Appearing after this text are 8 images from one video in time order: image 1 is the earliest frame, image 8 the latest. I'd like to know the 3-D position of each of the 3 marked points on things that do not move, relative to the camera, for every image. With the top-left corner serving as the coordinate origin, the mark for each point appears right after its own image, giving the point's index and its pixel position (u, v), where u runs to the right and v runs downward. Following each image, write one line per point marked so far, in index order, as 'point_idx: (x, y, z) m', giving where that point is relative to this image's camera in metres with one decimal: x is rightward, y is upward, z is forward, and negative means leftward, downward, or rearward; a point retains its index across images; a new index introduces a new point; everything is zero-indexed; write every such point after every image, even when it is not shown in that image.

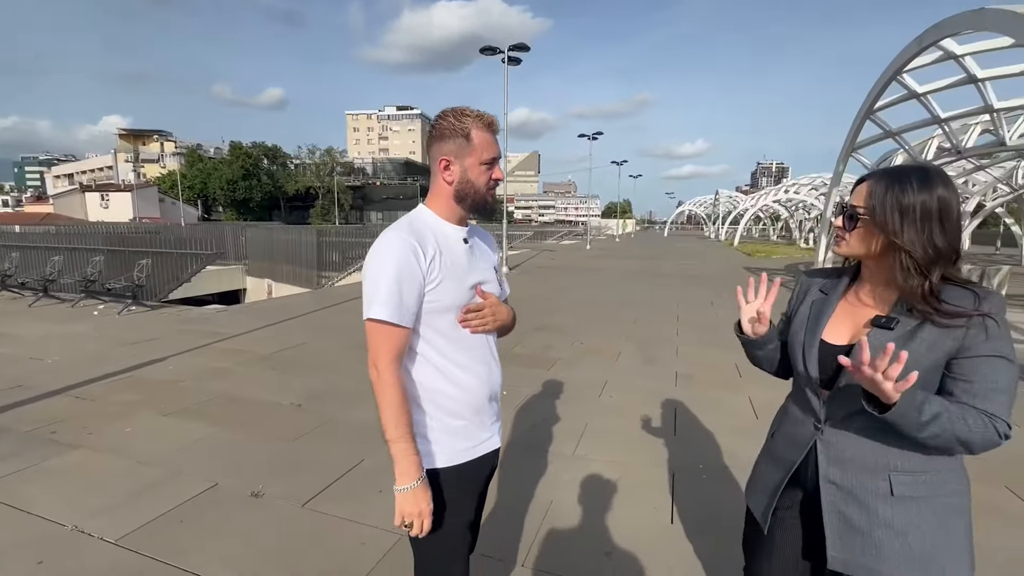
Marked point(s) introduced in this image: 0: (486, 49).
0: (-0.7, +7.7, +16.4) m
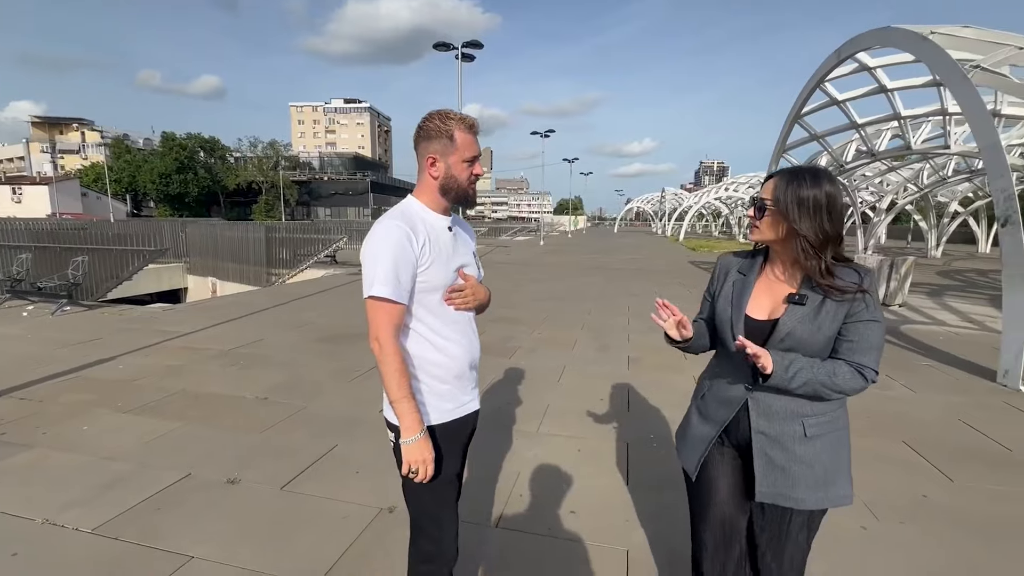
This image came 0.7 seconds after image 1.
0: (-2.3, +7.9, +16.5) m
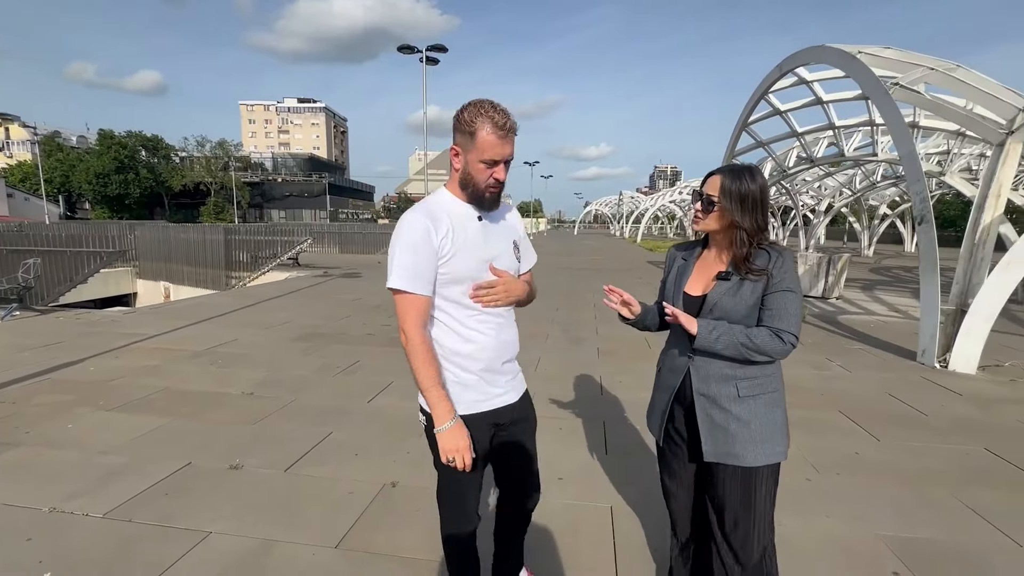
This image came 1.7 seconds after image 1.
0: (-3.5, +7.8, +16.6) m
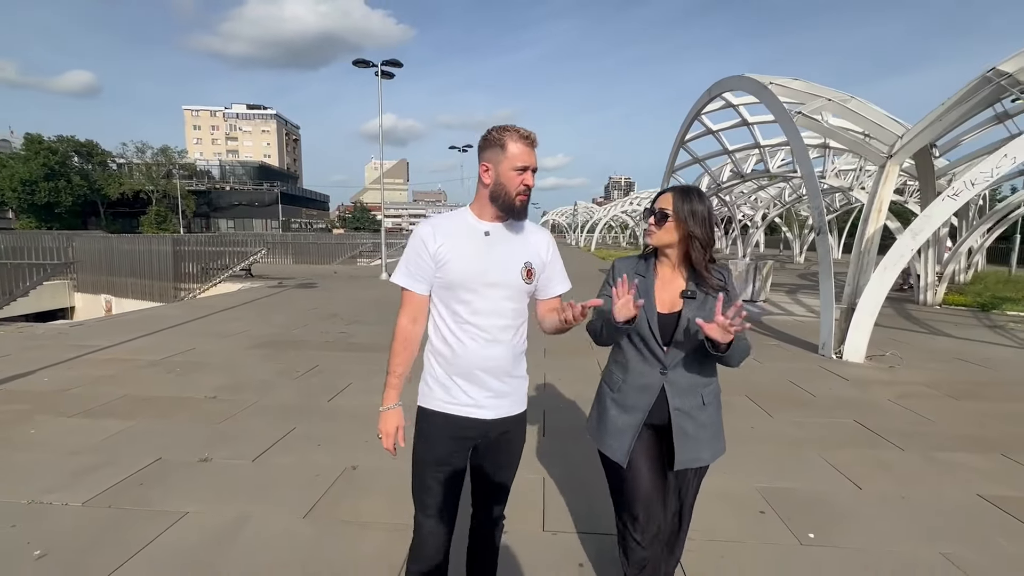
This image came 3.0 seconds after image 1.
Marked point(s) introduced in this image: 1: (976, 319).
0: (-5.1, +7.5, +16.9) m
1: (+10.0, -0.7, +11.0) m
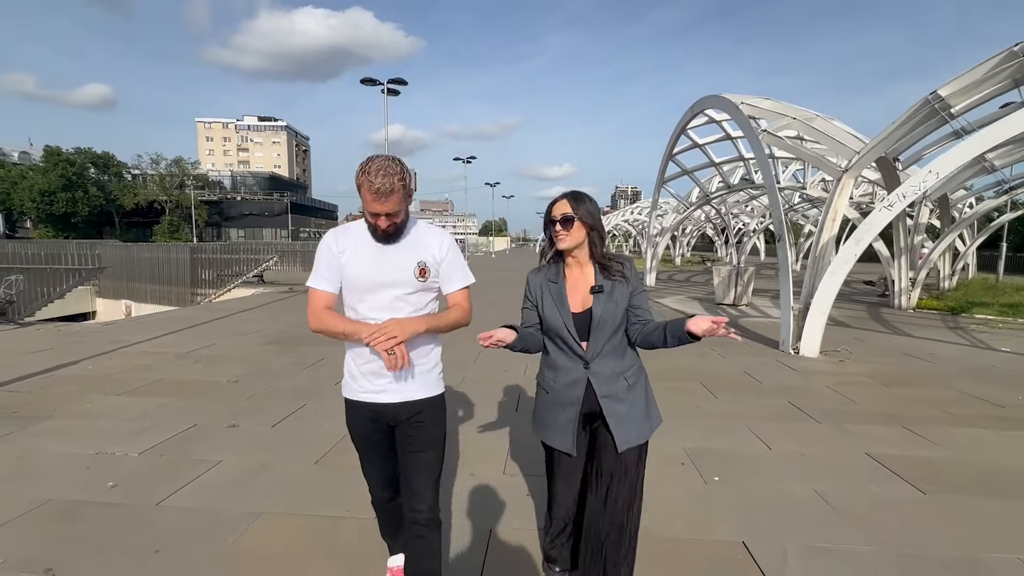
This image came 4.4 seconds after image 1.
0: (-5.2, +7.3, +17.9) m
1: (+9.8, -0.8, +11.6) m
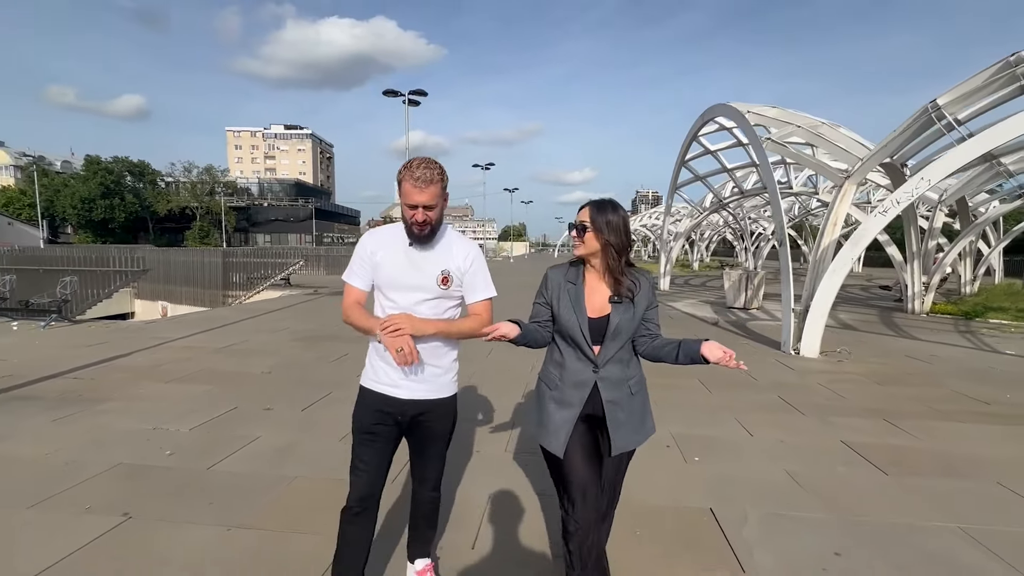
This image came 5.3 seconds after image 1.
0: (-4.6, +7.2, +18.7) m
1: (+10.2, -0.9, +11.7) m
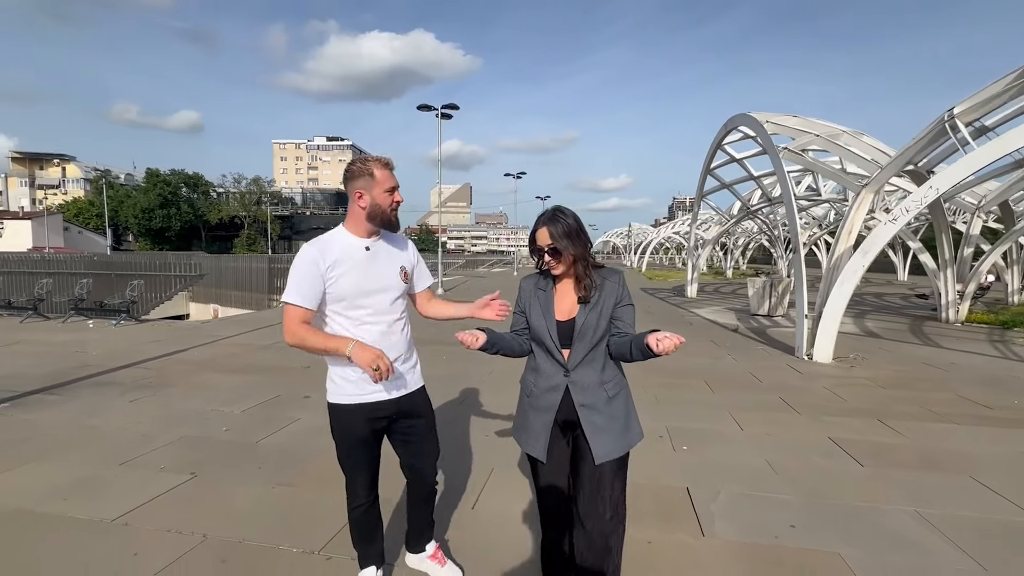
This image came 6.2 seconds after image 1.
0: (-3.4, +7.0, +19.6) m
1: (+10.7, -1.1, +11.5) m
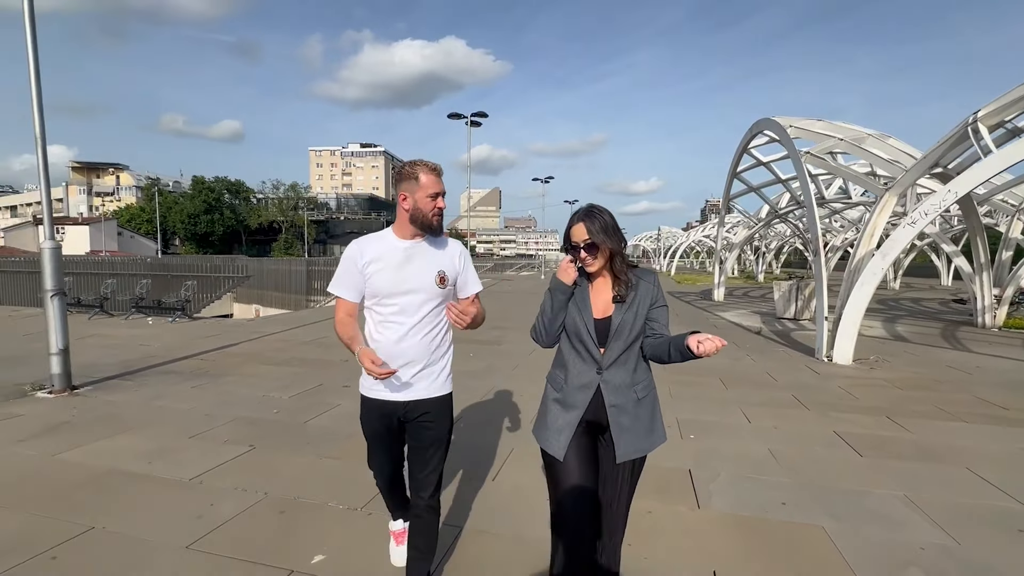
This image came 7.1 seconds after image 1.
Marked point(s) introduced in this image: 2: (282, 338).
0: (-2.3, +6.9, +20.2) m
1: (+11.3, -1.2, +11.3) m
2: (-4.6, -1.0, +10.2) m
